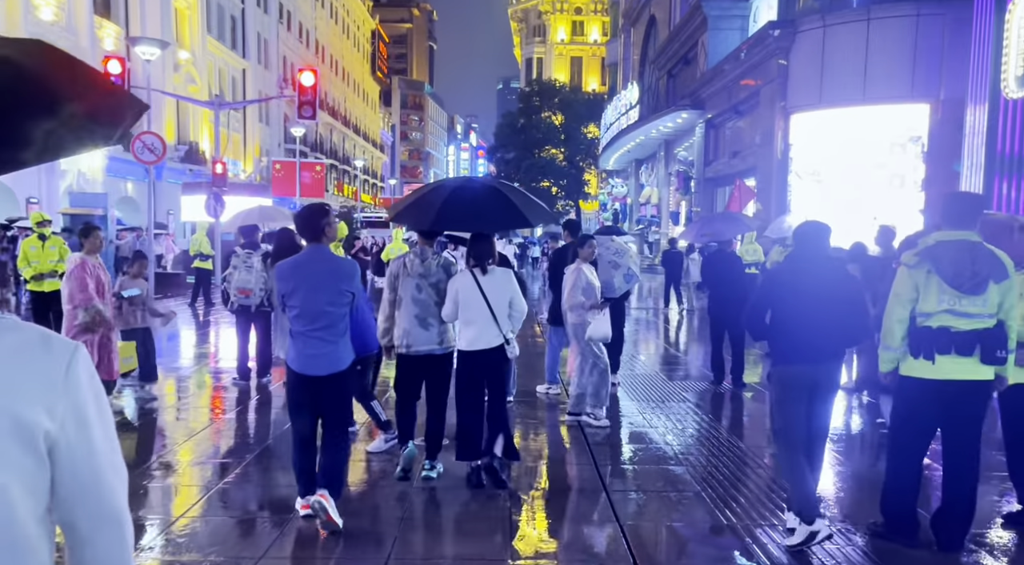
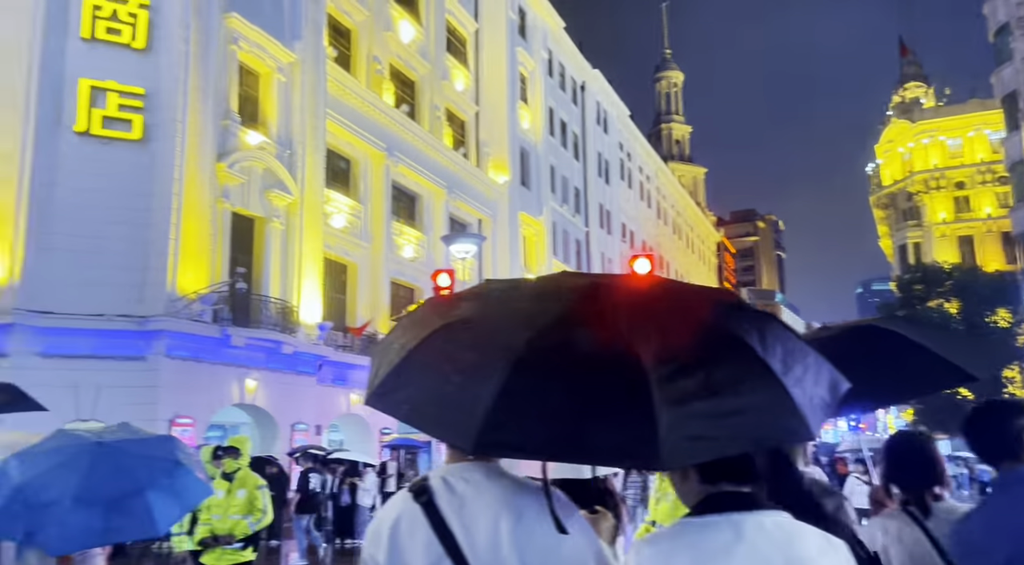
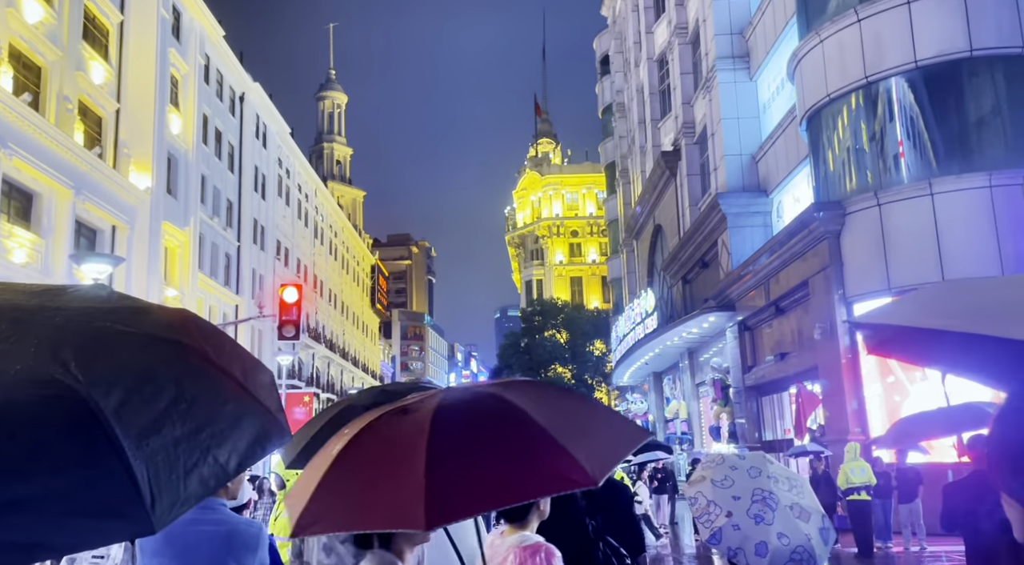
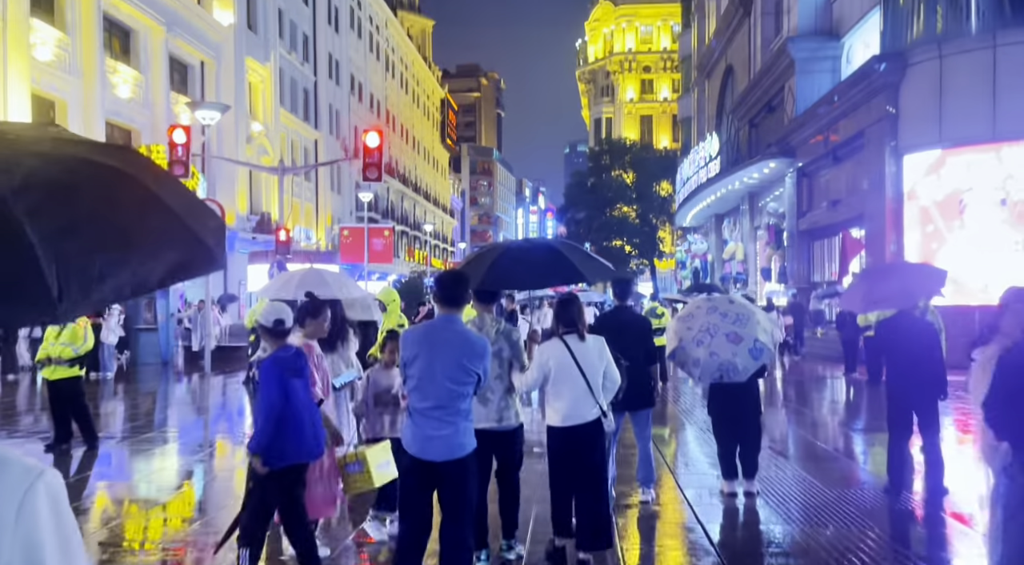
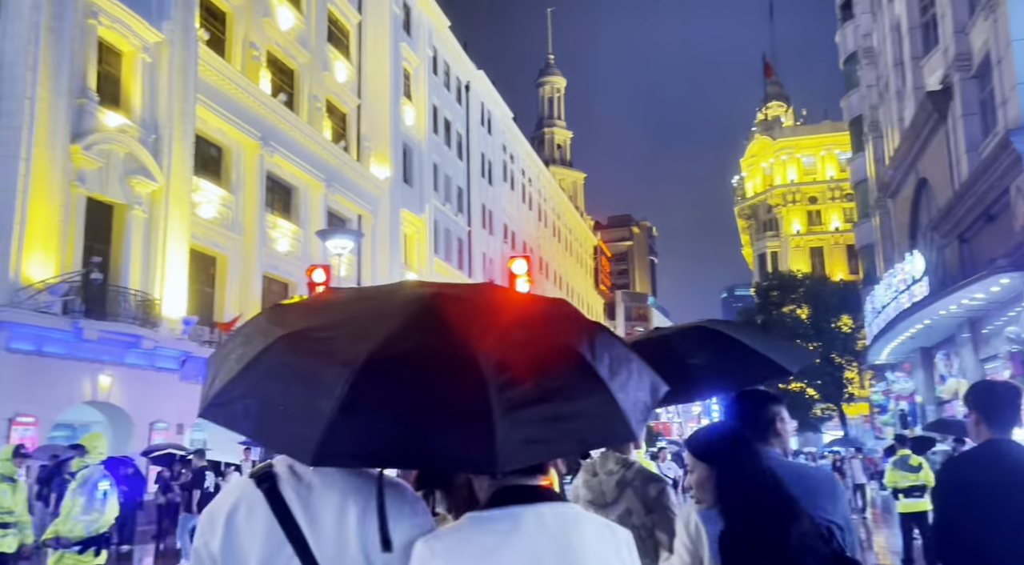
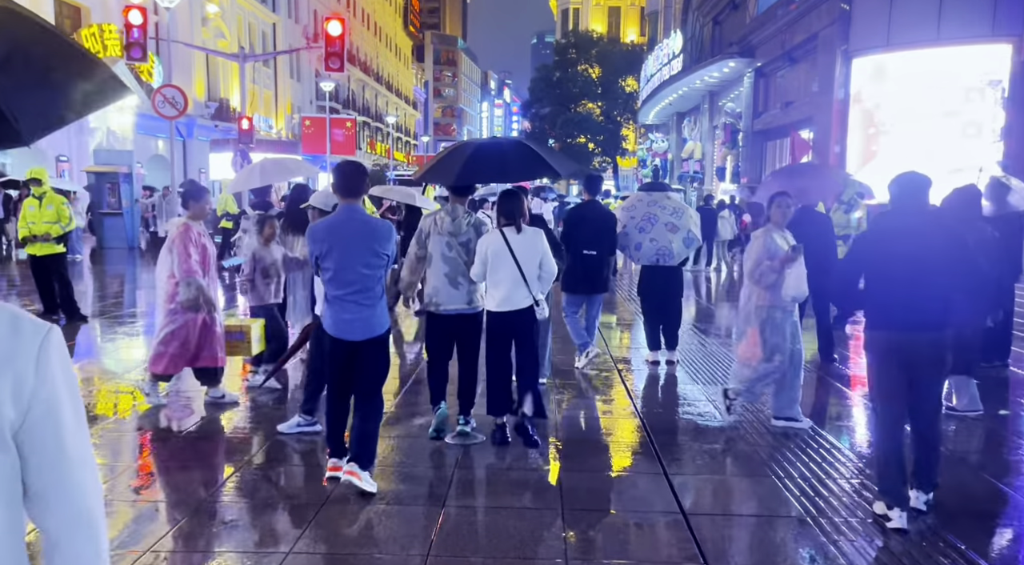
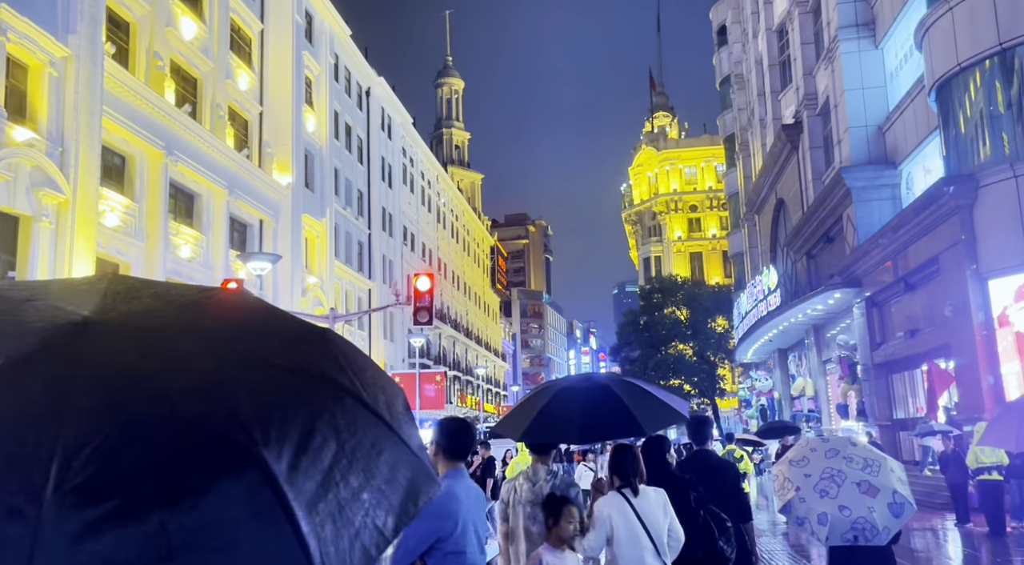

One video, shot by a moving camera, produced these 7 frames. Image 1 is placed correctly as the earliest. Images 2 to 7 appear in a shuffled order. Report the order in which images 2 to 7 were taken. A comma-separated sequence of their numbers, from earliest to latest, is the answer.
6, 4, 7, 3, 5, 2
